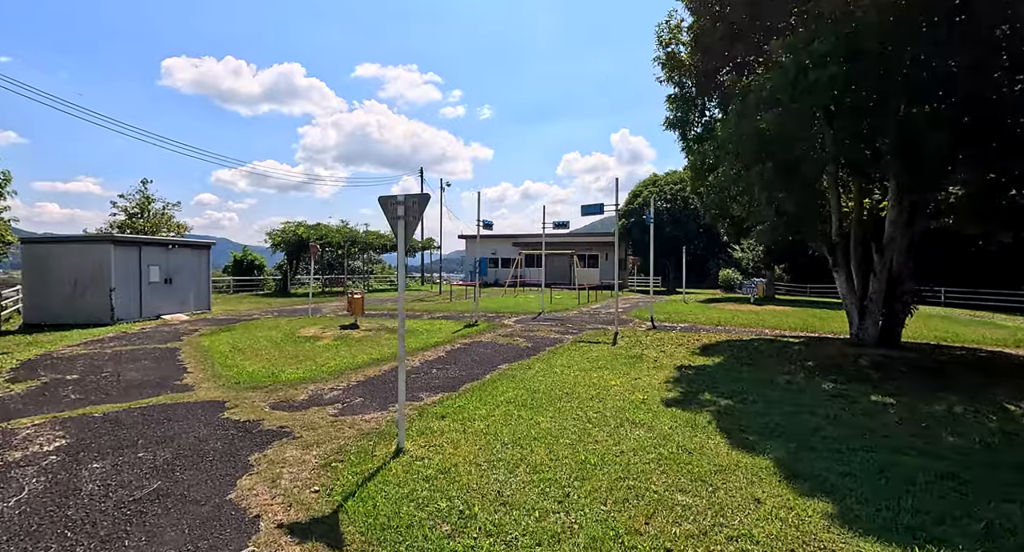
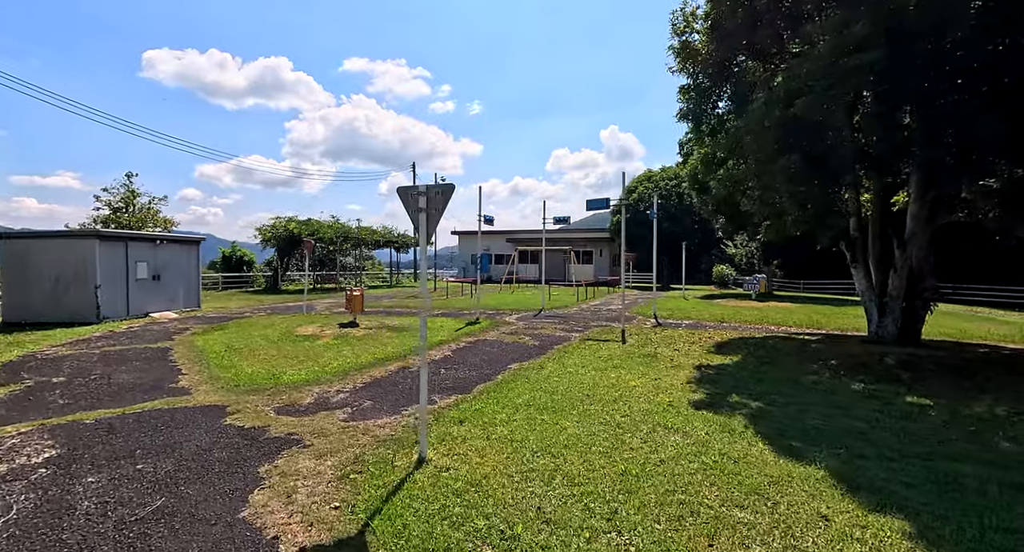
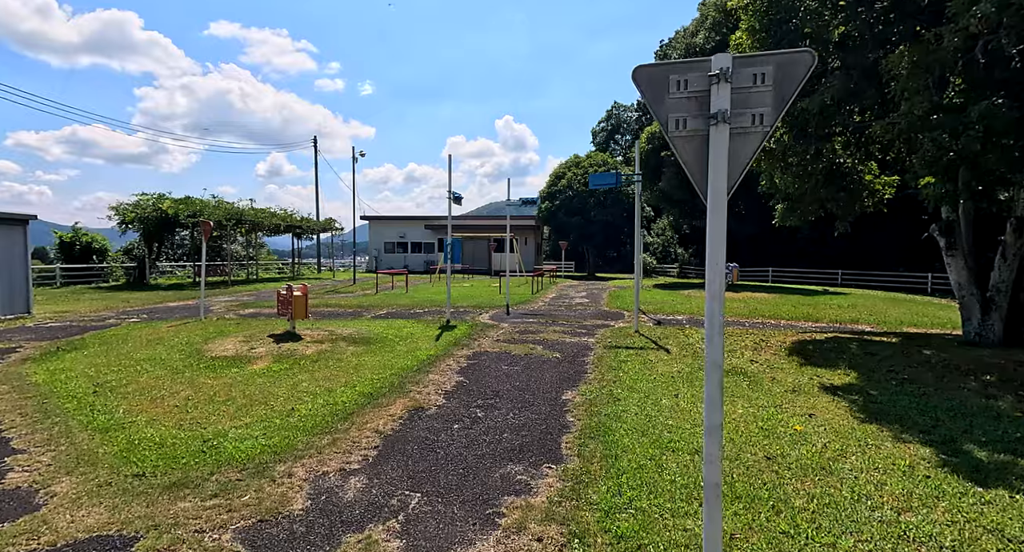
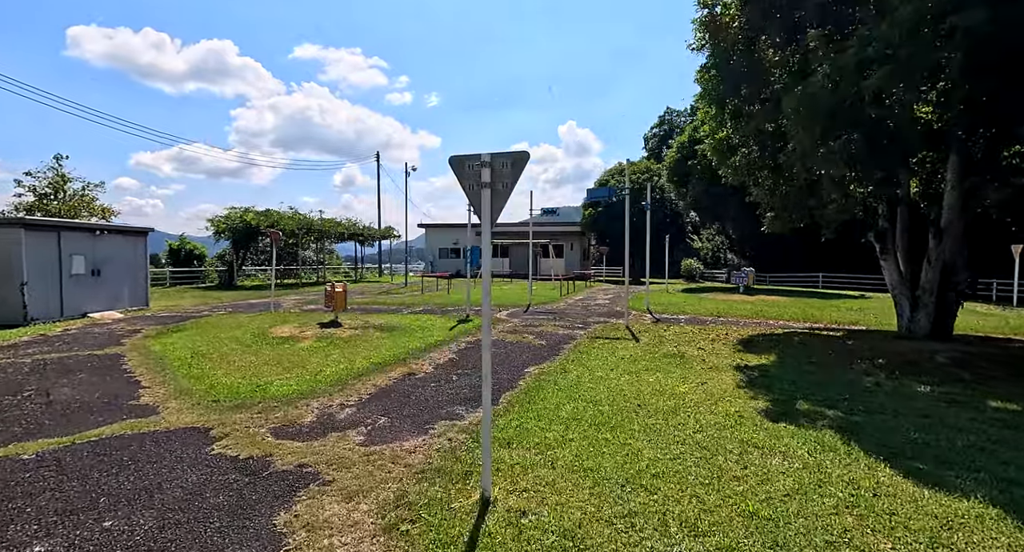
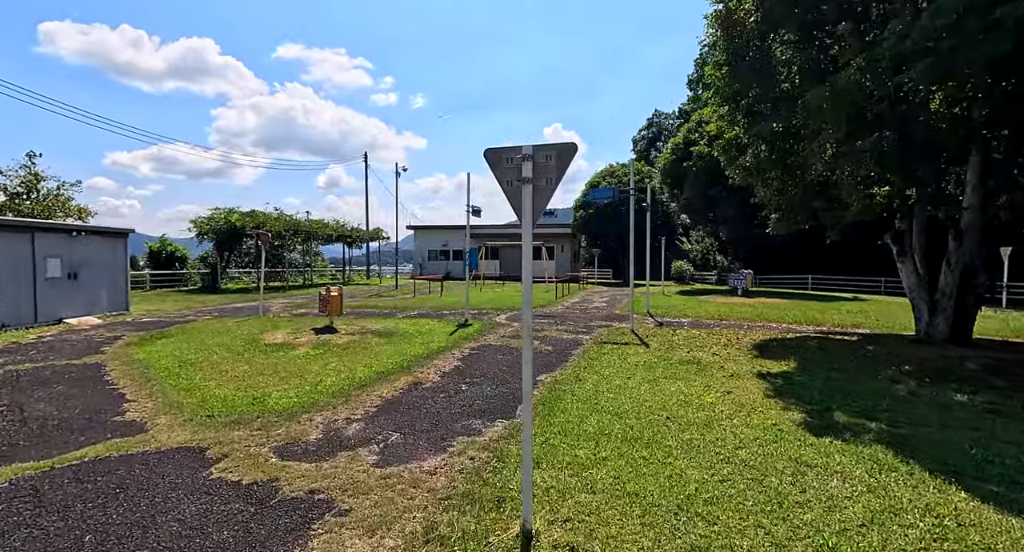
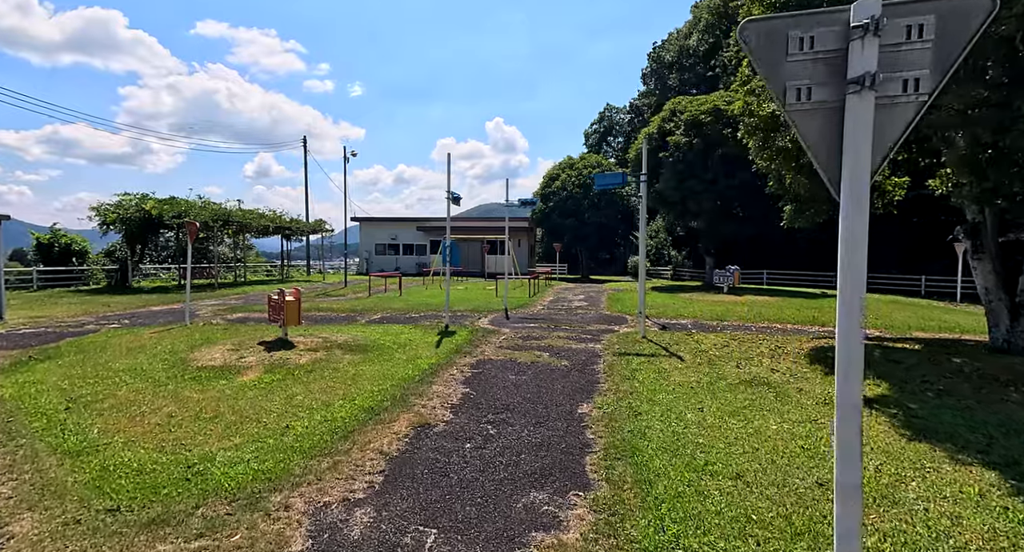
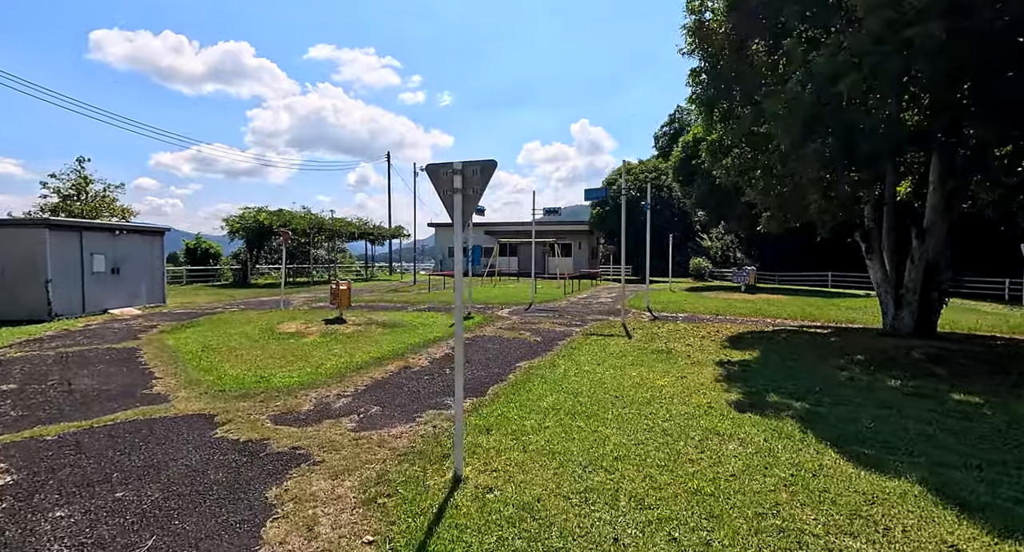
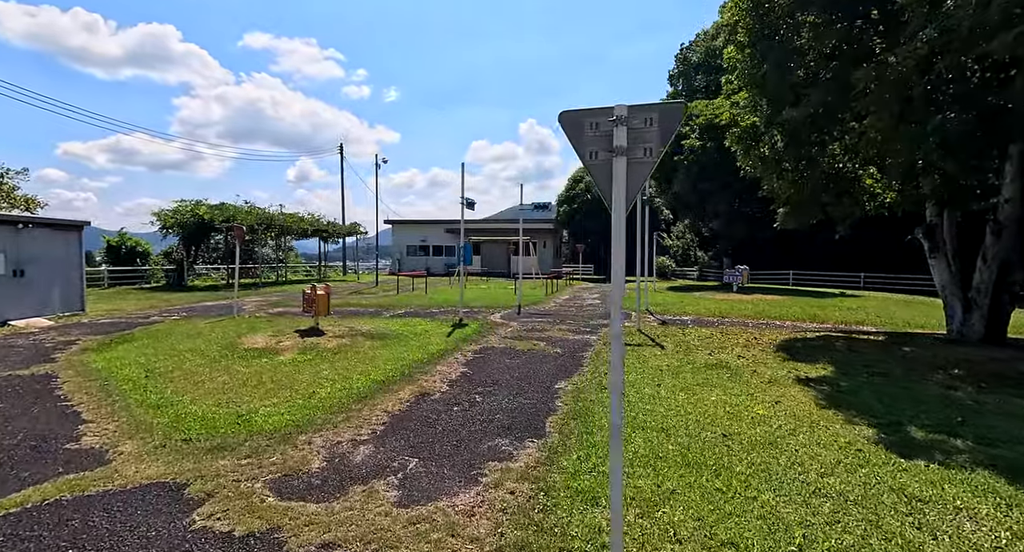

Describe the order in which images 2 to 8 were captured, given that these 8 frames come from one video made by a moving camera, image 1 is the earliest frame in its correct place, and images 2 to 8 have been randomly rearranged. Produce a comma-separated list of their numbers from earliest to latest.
2, 7, 4, 5, 8, 3, 6
